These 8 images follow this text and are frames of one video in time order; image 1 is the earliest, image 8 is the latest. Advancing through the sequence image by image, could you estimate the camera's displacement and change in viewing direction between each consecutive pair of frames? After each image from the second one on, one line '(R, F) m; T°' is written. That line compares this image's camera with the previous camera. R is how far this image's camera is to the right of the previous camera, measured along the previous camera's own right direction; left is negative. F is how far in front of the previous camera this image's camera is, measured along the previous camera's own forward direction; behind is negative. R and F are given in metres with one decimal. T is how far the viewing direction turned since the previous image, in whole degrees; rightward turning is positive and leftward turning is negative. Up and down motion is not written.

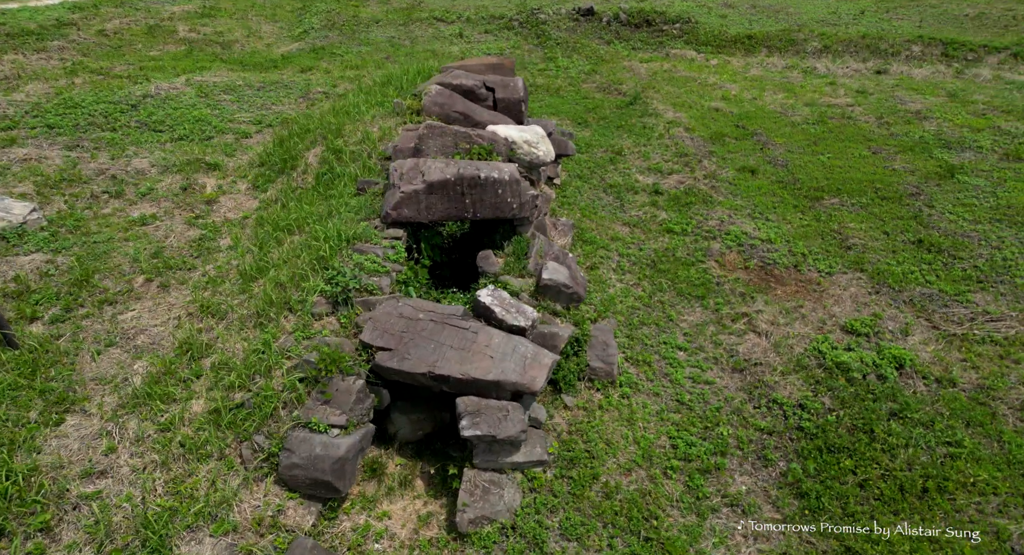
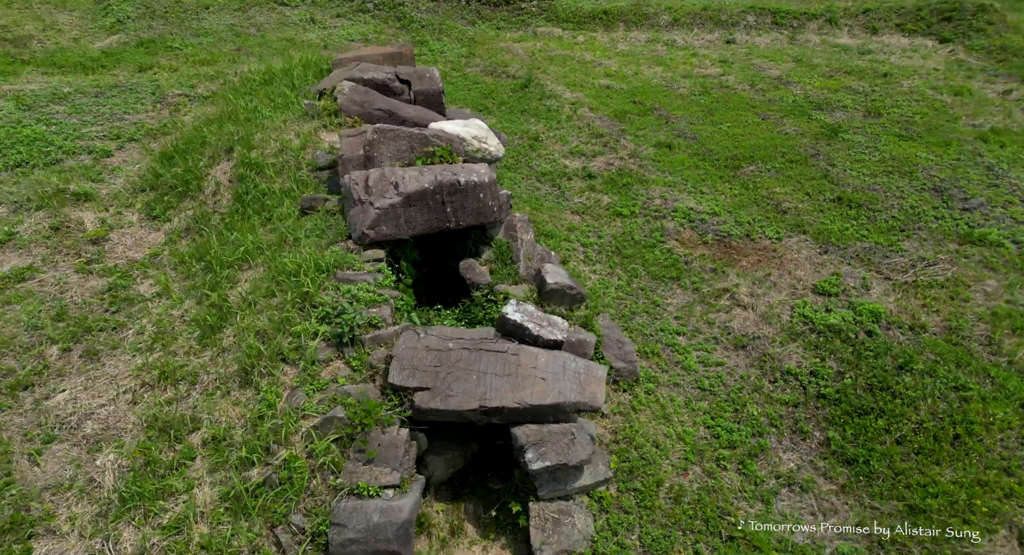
(-1.2, +0.5) m; +13°
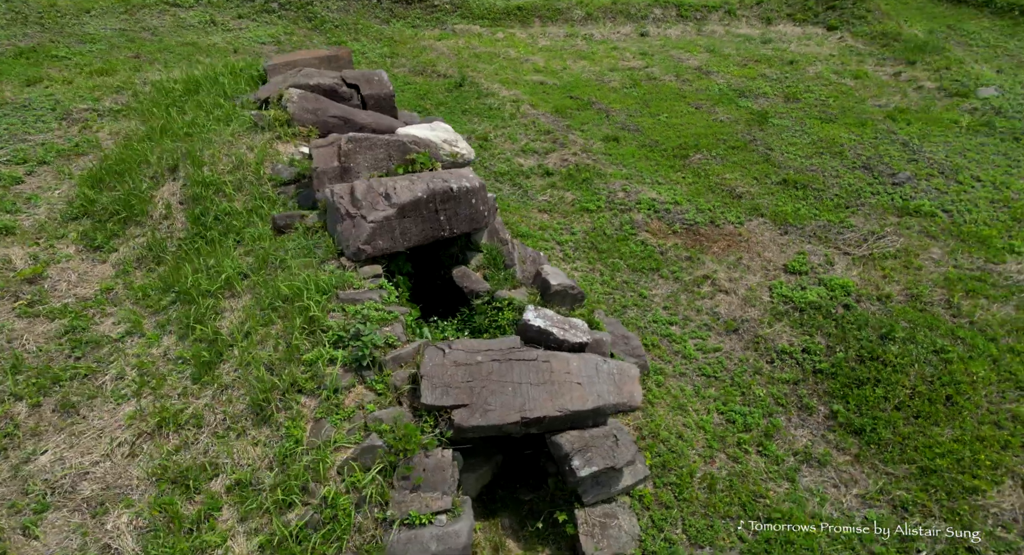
(-0.7, +0.1) m; +8°
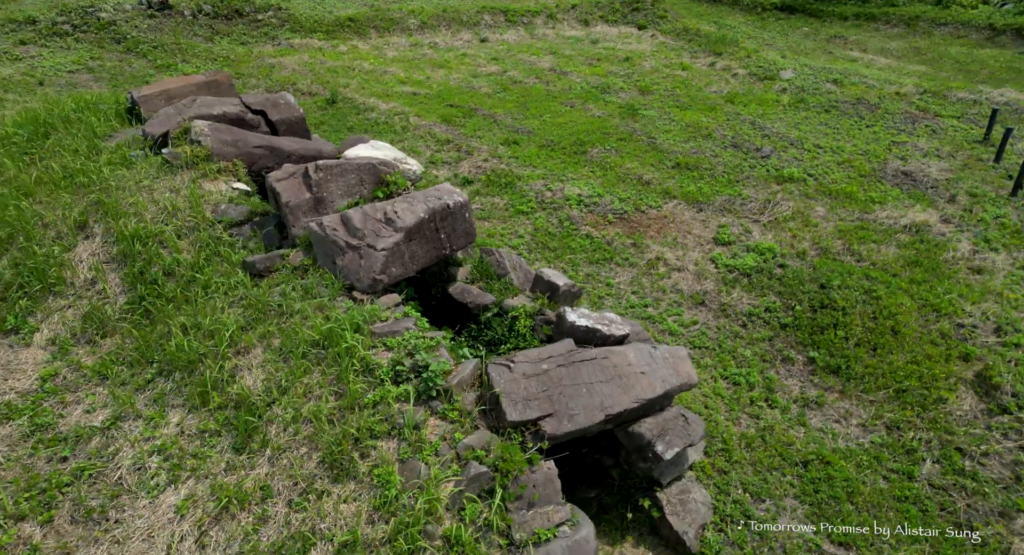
(-1.5, +0.2) m; +16°
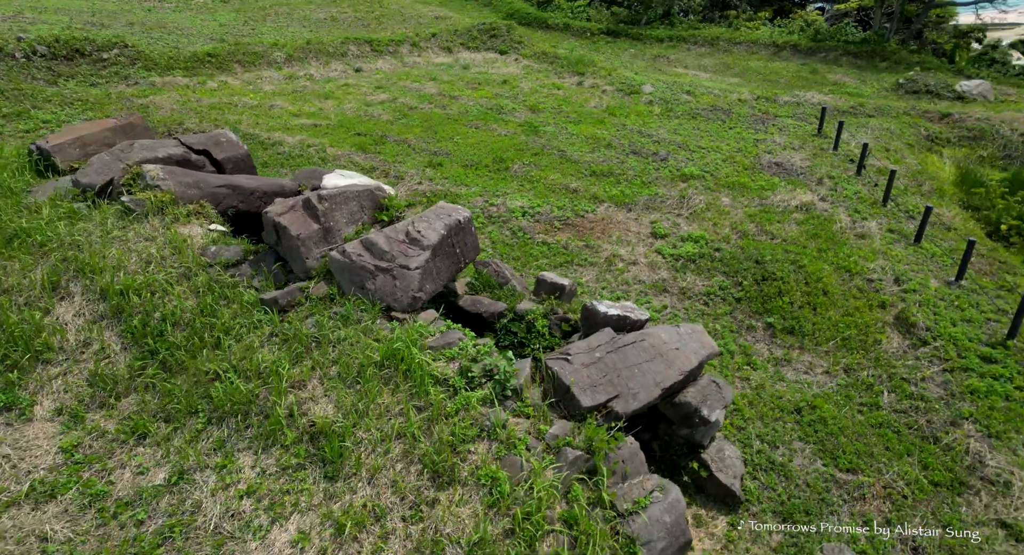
(-1.3, -0.1) m; +13°
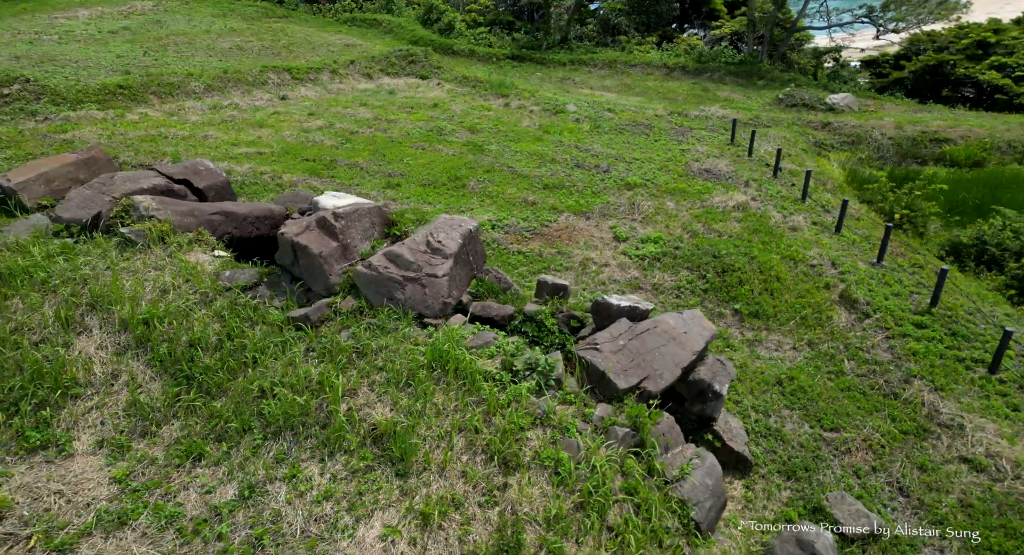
(-0.9, -0.3) m; +8°
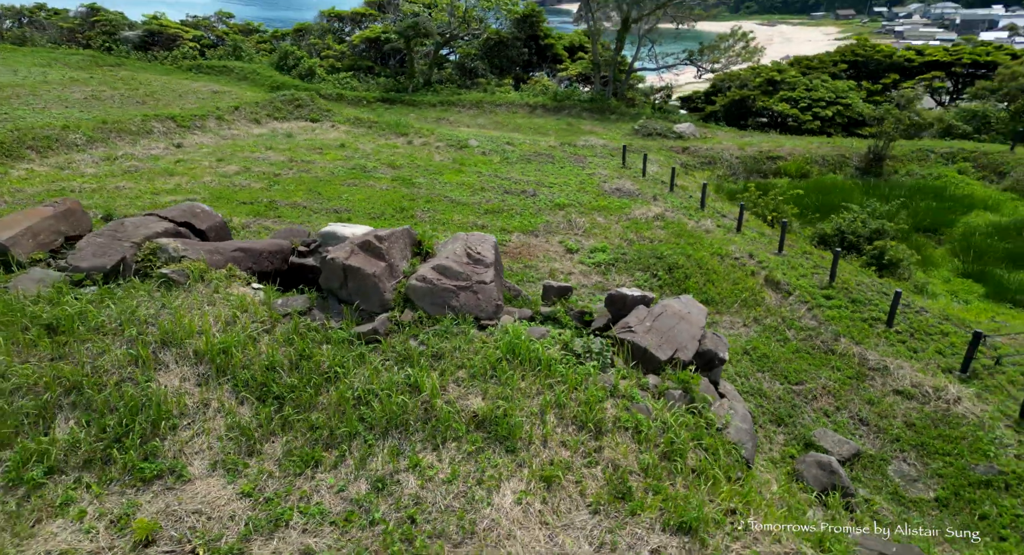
(-1.5, -0.5) m; +12°
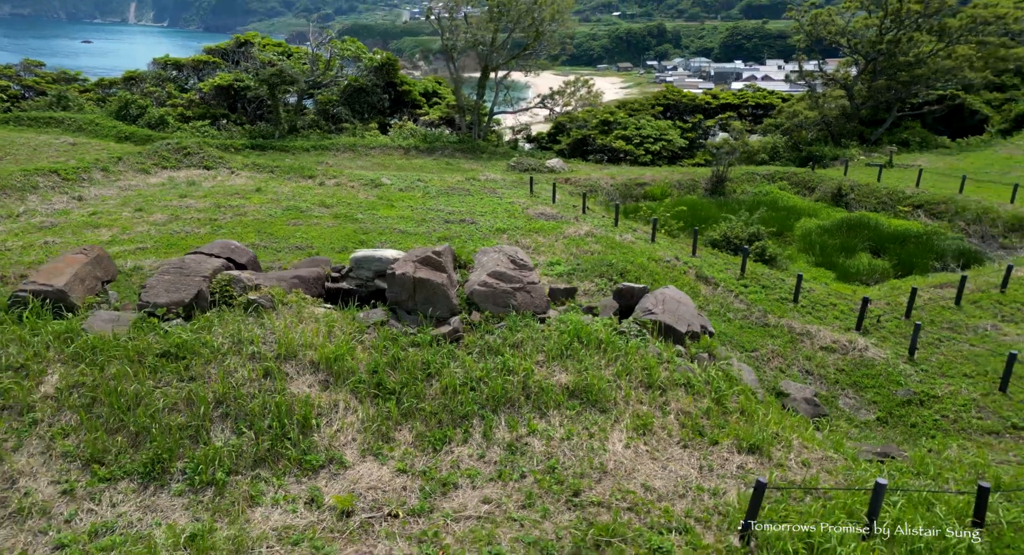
(-1.8, -0.8) m; +12°
